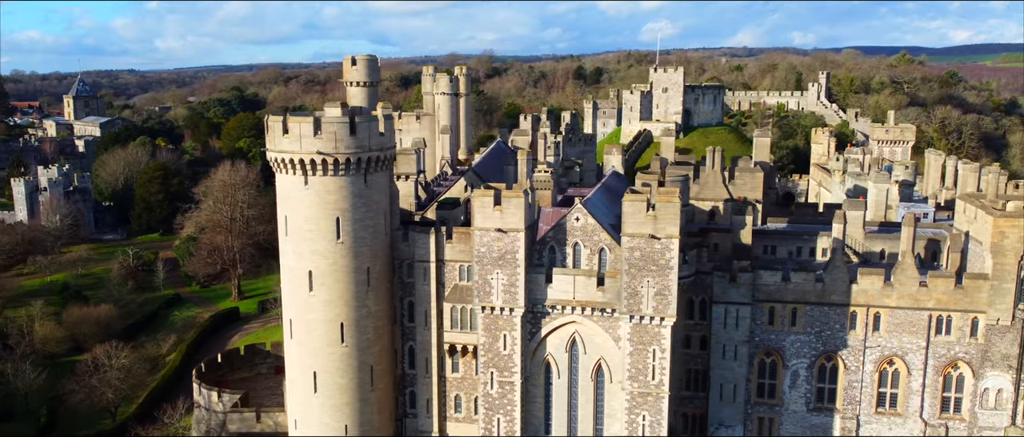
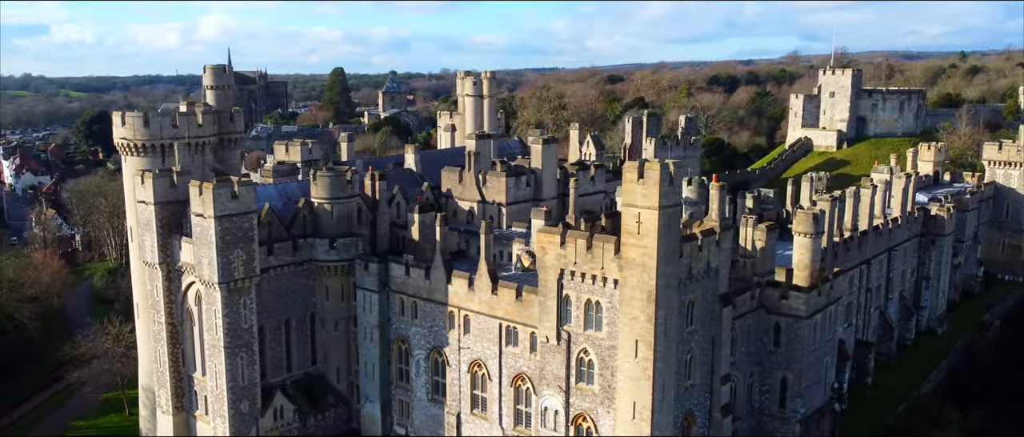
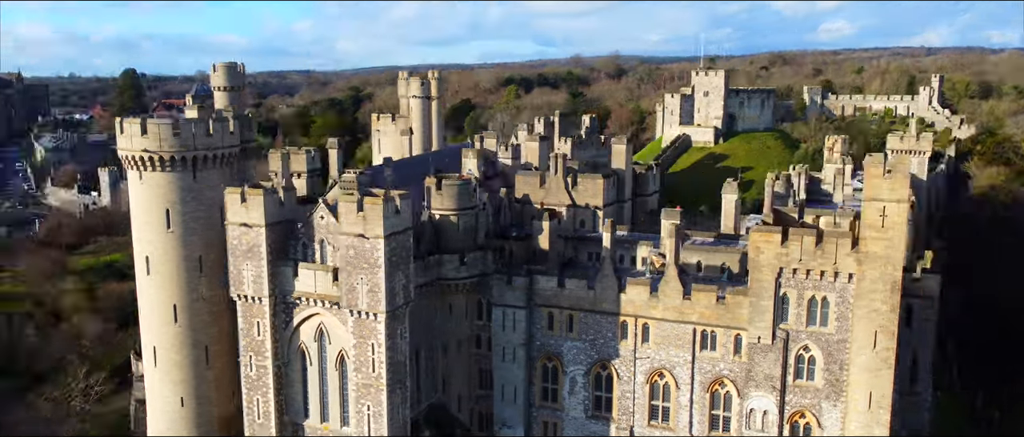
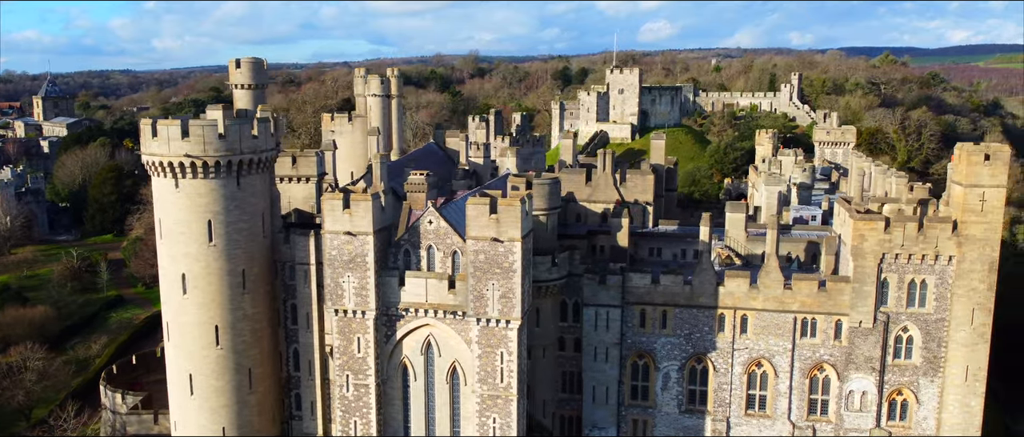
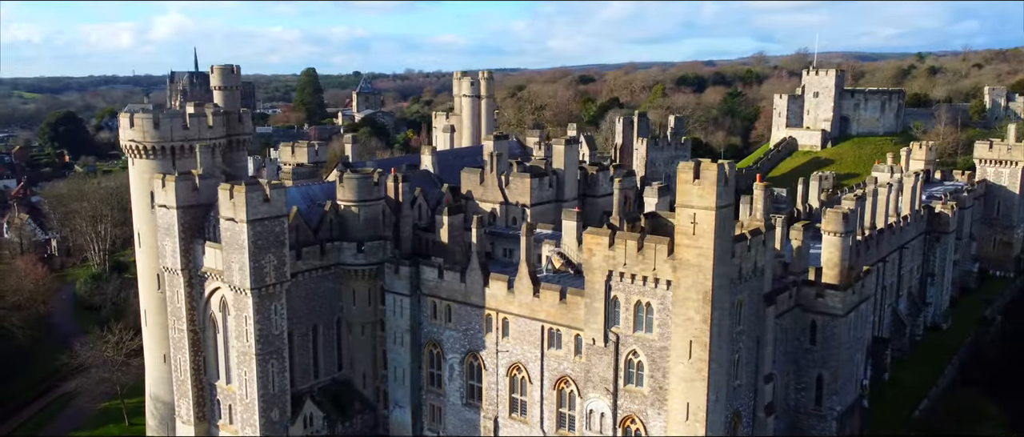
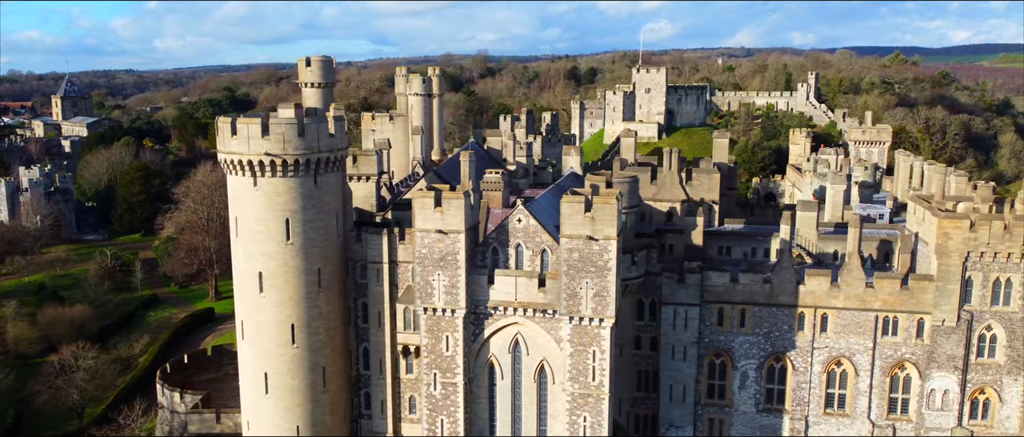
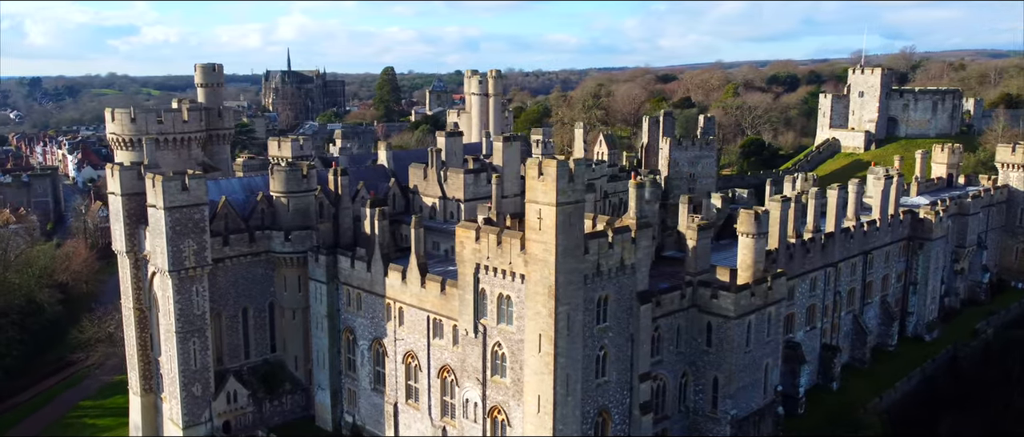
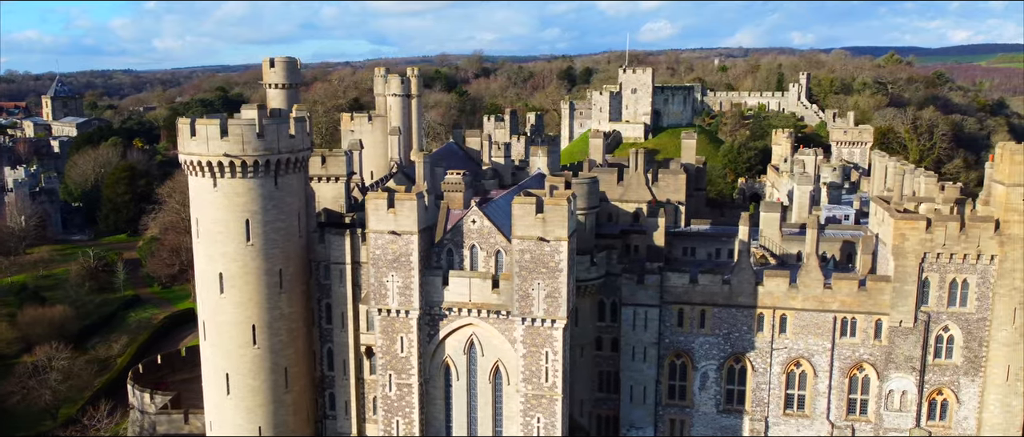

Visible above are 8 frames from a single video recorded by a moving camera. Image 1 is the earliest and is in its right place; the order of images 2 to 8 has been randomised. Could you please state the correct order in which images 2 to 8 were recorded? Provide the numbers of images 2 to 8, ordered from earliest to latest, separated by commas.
6, 8, 4, 3, 5, 2, 7
